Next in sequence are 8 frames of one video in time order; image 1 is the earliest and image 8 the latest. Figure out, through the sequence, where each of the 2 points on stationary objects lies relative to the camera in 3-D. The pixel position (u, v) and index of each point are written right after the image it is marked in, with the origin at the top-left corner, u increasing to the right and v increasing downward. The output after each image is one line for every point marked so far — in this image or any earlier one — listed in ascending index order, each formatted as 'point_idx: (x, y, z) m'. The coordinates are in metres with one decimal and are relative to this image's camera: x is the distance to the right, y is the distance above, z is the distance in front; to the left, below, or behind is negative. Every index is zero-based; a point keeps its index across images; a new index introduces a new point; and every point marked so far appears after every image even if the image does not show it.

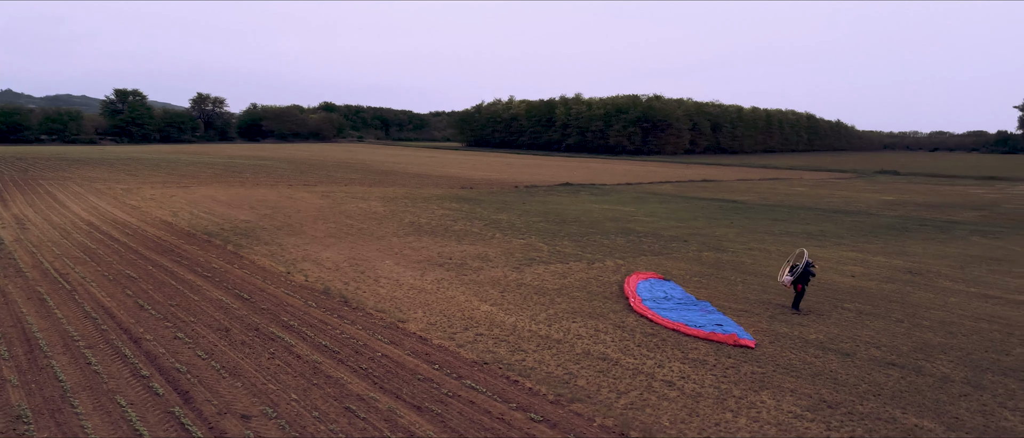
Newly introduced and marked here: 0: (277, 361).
0: (-2.2, -1.4, +8.0) m
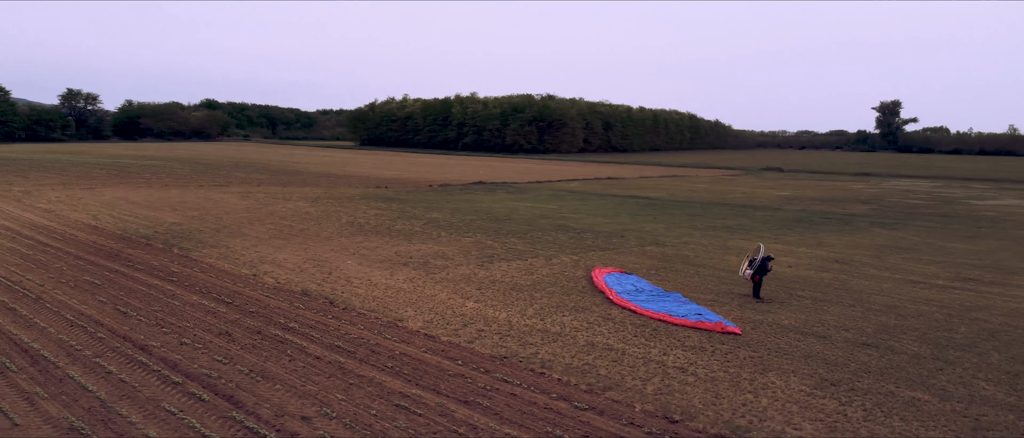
0: (-2.0, -1.4, +7.9) m
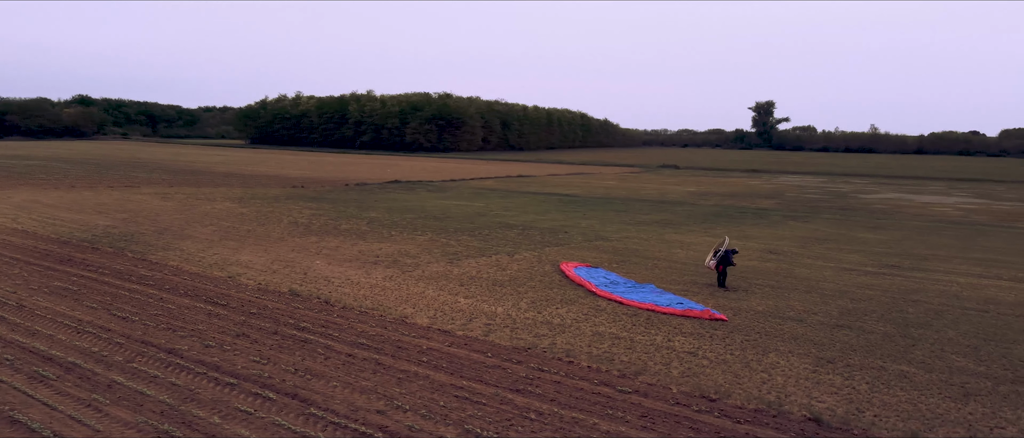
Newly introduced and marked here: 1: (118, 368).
0: (-1.7, -1.4, +7.9) m
1: (-3.5, -1.3, +7.2) m
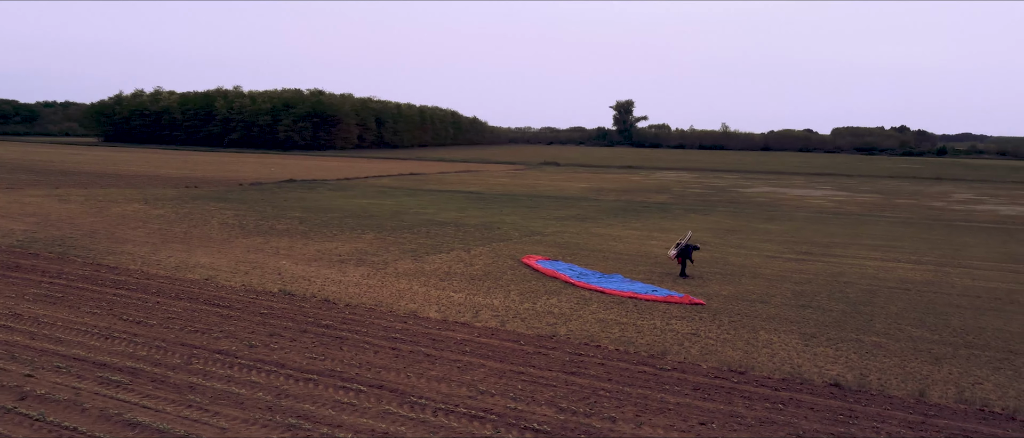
0: (-1.3, -1.3, +8.2) m
1: (-2.9, -1.3, +7.1) m
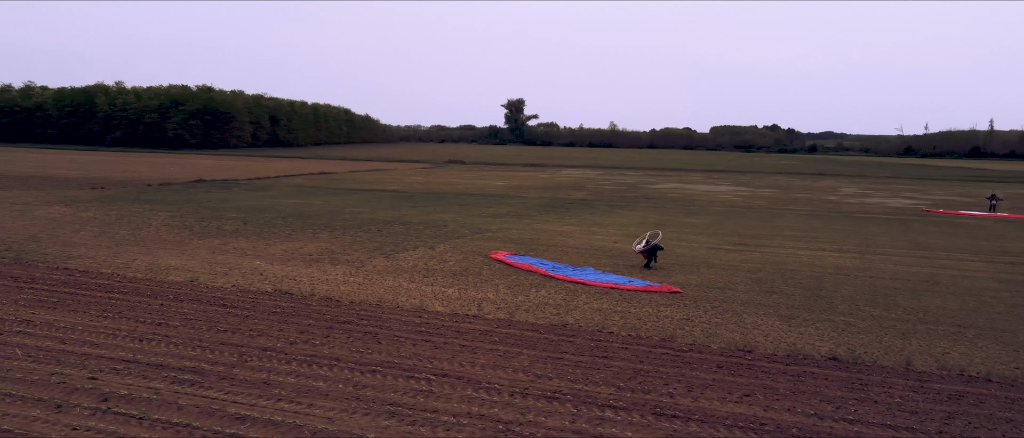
0: (-0.9, -1.3, +8.5) m
1: (-2.4, -1.3, +7.2) m
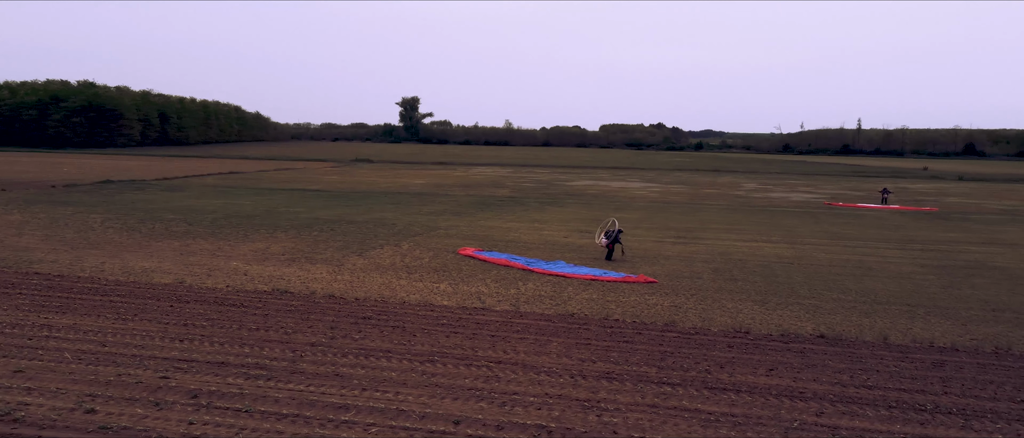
0: (-0.6, -1.3, +8.9) m
1: (-1.9, -1.3, +7.4) m
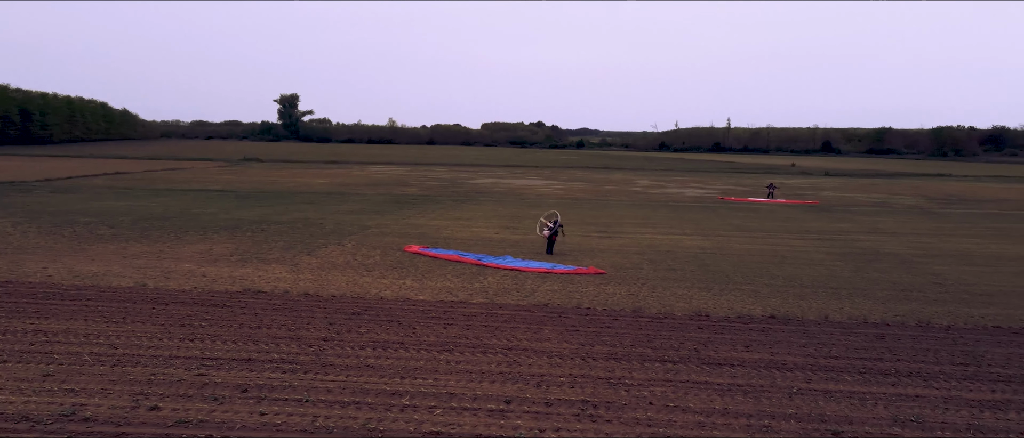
0: (-0.7, -1.2, +9.3) m
1: (-1.7, -1.3, +7.7) m
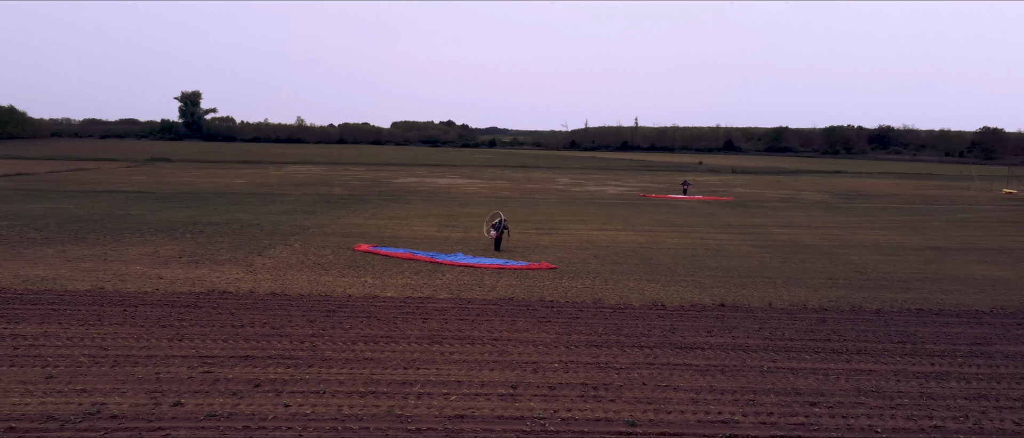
0: (-1.0, -1.2, +9.7) m
1: (-1.8, -1.3, +7.9) m
